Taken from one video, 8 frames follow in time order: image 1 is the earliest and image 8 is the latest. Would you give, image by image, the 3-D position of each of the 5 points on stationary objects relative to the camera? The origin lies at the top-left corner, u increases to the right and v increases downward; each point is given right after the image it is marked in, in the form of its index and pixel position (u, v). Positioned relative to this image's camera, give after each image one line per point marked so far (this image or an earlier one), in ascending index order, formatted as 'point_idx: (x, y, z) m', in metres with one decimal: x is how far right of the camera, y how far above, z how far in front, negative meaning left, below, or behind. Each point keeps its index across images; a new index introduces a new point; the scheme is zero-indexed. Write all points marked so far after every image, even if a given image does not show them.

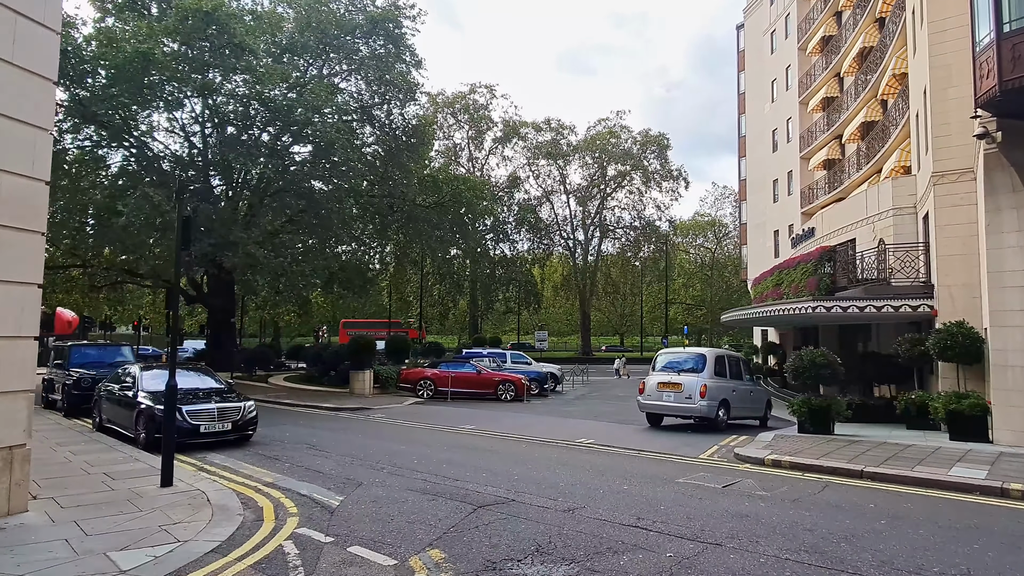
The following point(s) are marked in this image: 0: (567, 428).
0: (+1.2, -3.1, +14.1) m
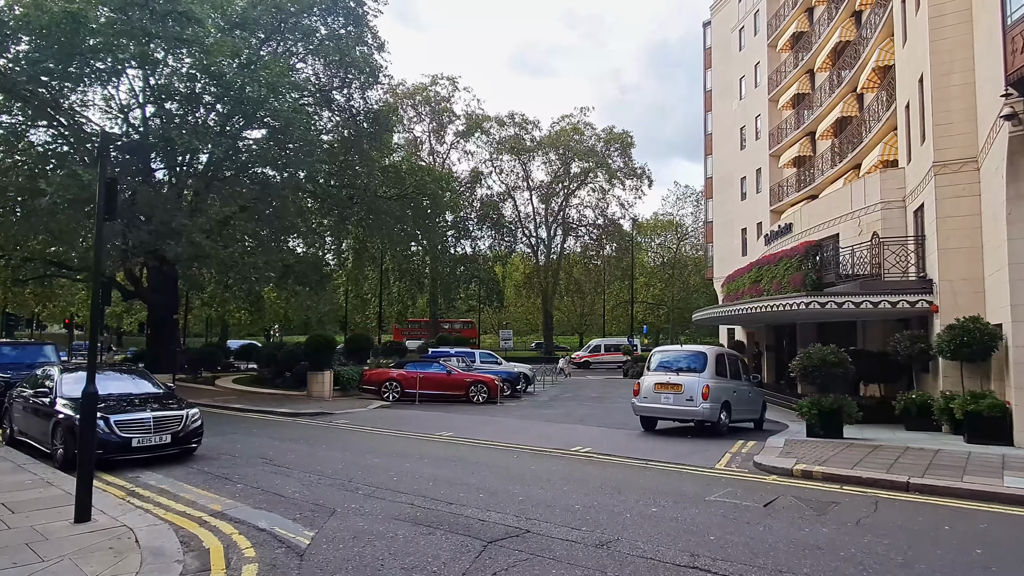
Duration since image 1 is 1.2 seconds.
0: (+0.9, -3.0, +12.8) m
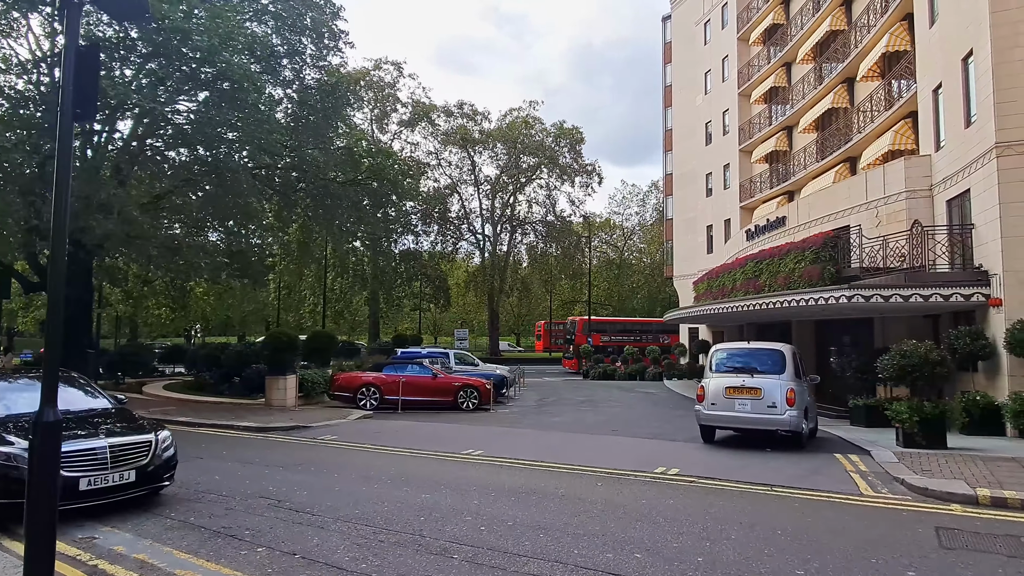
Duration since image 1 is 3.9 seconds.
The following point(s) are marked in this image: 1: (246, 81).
0: (+1.5, -2.7, +10.7) m
1: (-8.2, +6.4, +19.2) m
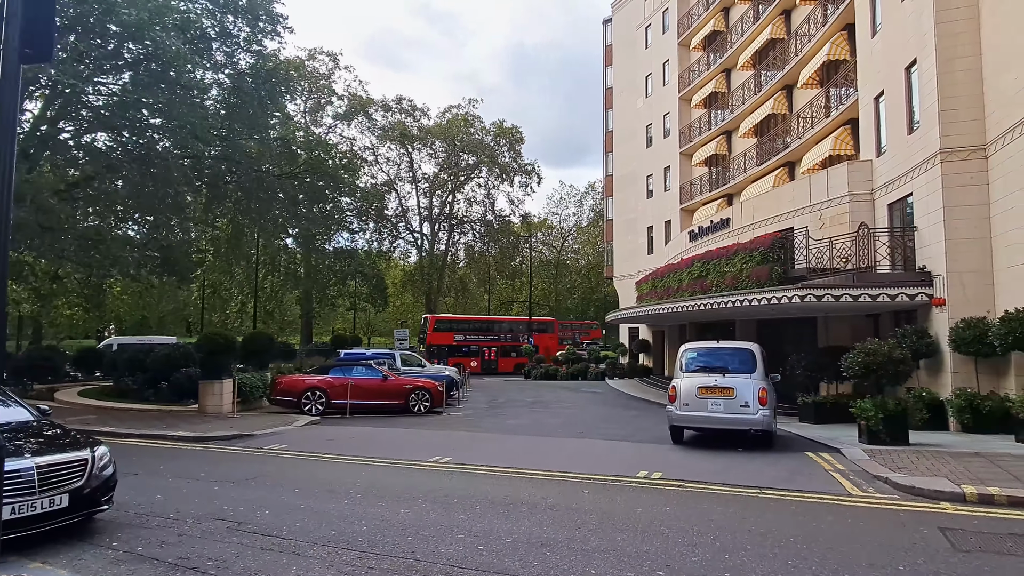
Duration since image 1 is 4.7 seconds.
0: (+1.0, -2.7, +10.3) m
1: (-9.5, +6.5, +17.8) m
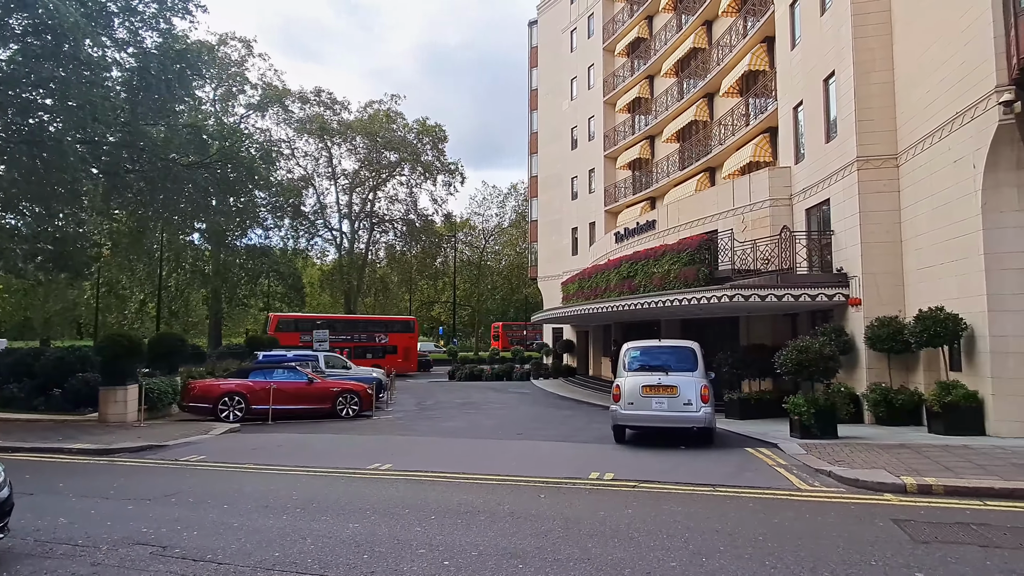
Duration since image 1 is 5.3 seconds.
0: (+0.1, -2.7, +10.1) m
1: (-11.3, +6.5, +16.1) m
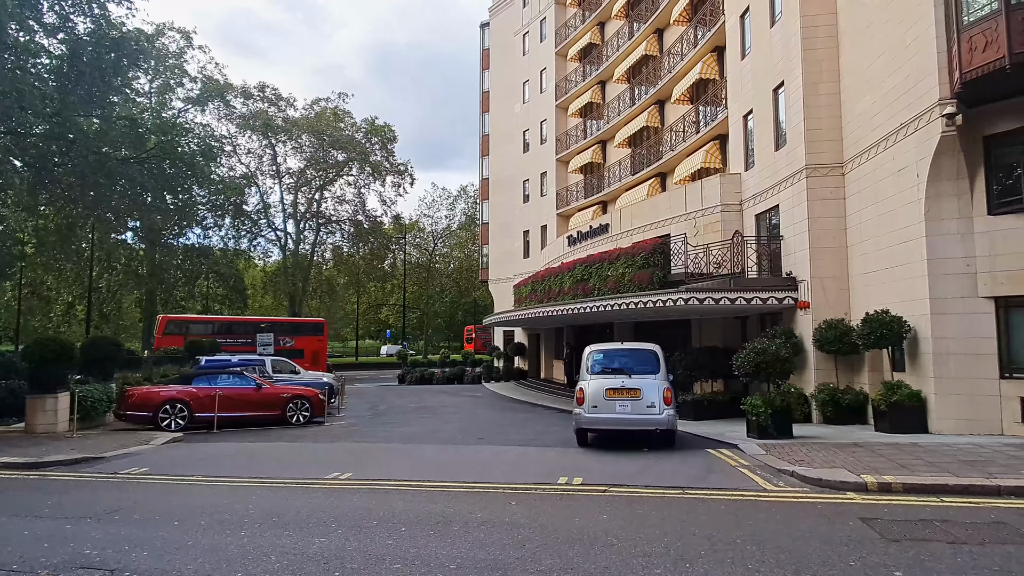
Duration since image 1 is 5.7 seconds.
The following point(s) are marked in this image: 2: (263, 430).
0: (-0.5, -2.7, +9.9) m
1: (-12.3, +6.5, +15.0) m
2: (-5.8, -3.3, +14.5) m
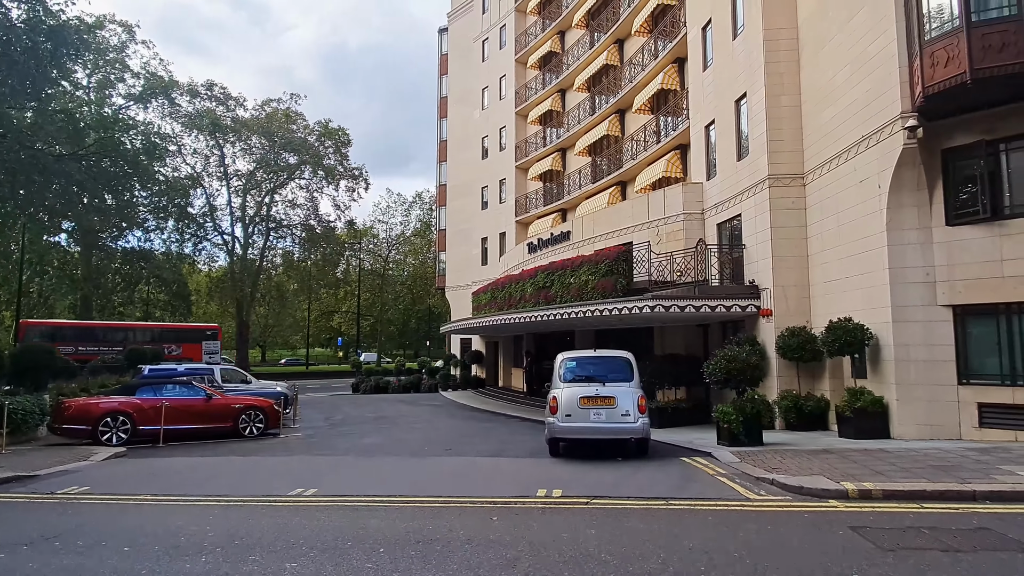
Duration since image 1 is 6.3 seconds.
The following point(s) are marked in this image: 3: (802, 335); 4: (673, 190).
0: (-0.9, -2.8, +9.5) m
1: (-13.0, +6.4, +13.8) m
2: (-6.5, -3.4, +13.7) m
3: (+6.3, -1.0, +13.7) m
4: (+4.9, +3.0, +19.2) m
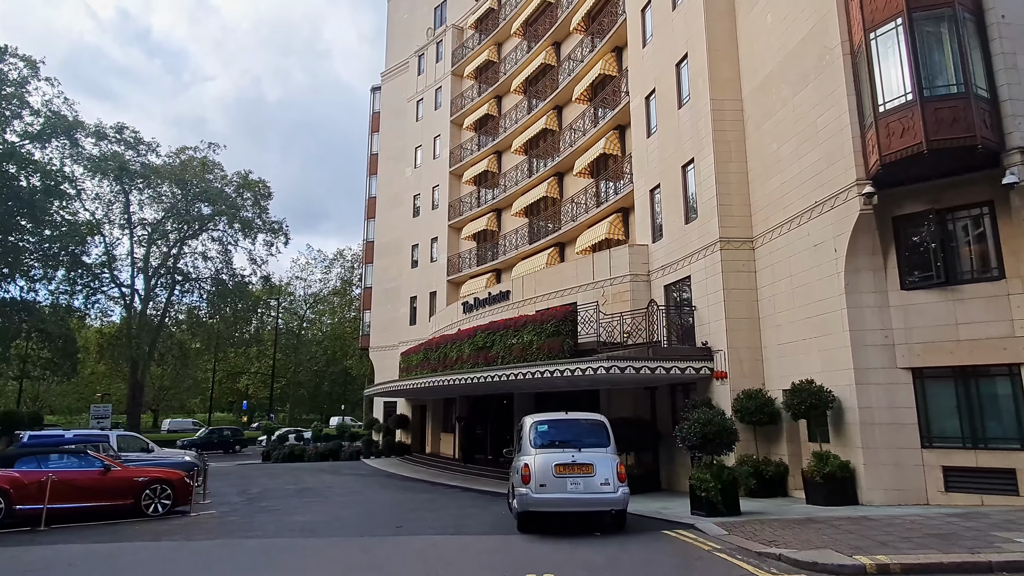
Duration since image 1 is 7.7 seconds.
0: (-1.3, -3.5, +8.3) m
1: (-13.7, +5.6, +11.8) m
2: (-7.5, -4.4, +11.6) m
3: (+5.4, -2.4, +13.6) m
4: (+3.3, +1.1, +19.2) m
